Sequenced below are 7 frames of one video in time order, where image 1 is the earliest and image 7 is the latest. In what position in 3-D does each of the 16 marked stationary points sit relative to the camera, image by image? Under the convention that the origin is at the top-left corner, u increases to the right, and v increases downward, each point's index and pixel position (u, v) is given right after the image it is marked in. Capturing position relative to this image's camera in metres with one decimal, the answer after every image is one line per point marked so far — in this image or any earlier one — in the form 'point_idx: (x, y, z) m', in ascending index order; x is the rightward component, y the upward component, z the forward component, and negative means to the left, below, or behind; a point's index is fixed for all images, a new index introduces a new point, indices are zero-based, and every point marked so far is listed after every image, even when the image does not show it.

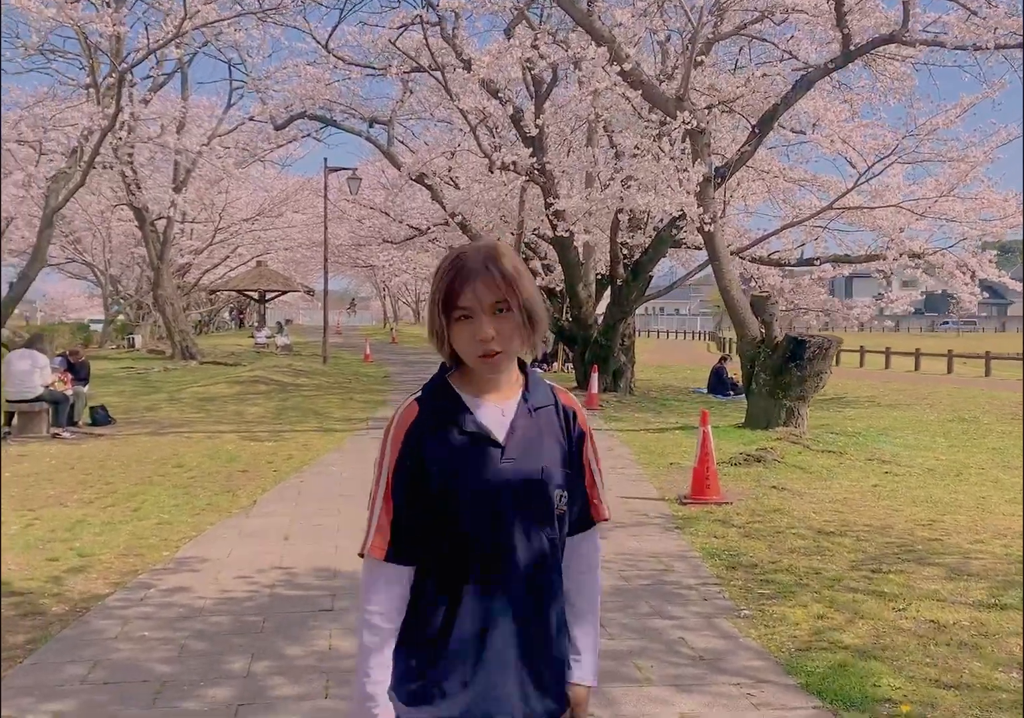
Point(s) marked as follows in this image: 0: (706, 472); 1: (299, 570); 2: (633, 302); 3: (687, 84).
0: (+1.2, -0.7, +6.8) m
1: (-1.0, -1.0, +4.9) m
2: (+1.7, +0.8, +15.2) m
3: (+1.6, +2.6, +10.0) m
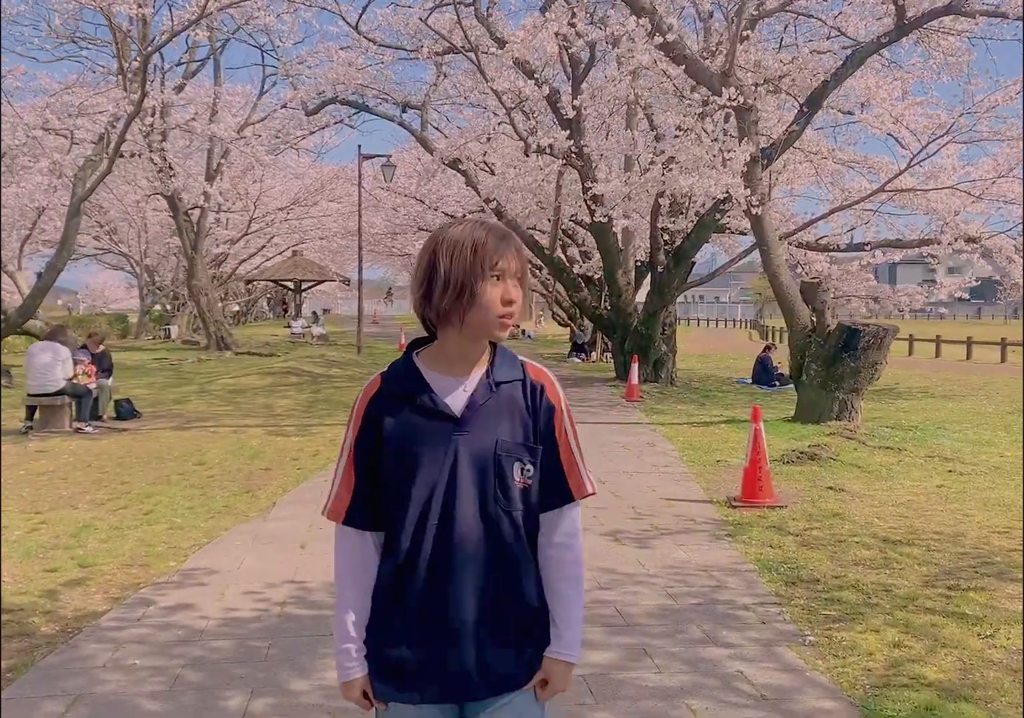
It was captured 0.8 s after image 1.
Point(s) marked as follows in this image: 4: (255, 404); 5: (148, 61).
0: (+1.4, -0.7, +6.2) m
1: (-0.8, -1.0, +4.5) m
2: (+2.2, +0.9, +14.7) m
3: (+2.0, +2.7, +9.5) m
4: (-3.0, -0.5, +12.4) m
5: (-4.3, +3.5, +12.7) m
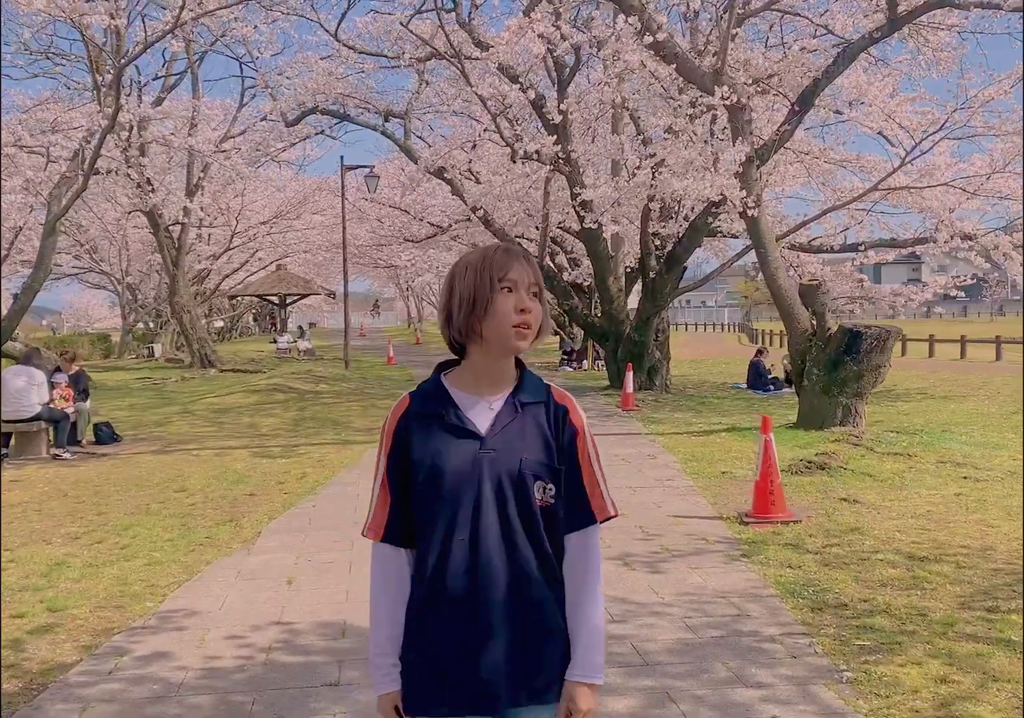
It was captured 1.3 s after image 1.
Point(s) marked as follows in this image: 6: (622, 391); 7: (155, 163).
0: (+1.4, -0.7, +5.9) m
1: (-0.8, -1.0, +4.1) m
2: (+2.1, +0.9, +14.4) m
3: (+1.8, +2.6, +9.2) m
4: (-3.1, -0.7, +12.0) m
5: (-4.5, +3.3, +12.4) m
6: (+1.3, -0.4, +13.0) m
7: (-6.6, +3.6, +19.8) m
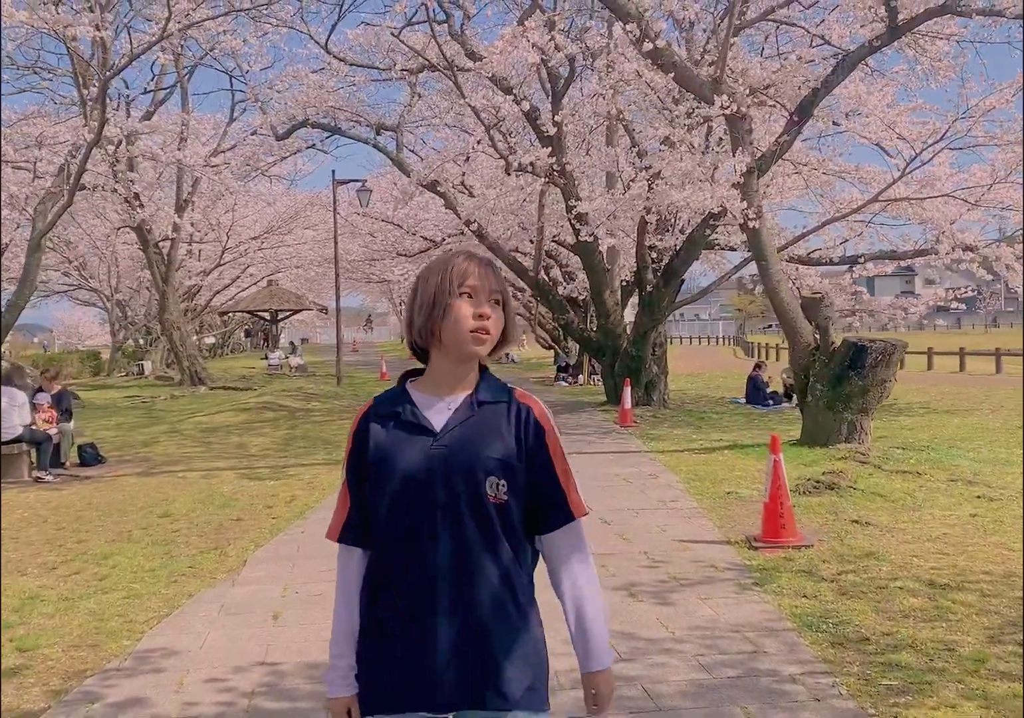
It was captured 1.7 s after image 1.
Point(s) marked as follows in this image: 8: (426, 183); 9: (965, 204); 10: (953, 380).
0: (+1.4, -0.8, +5.7) m
1: (-0.8, -1.1, +3.9) m
2: (+2.0, +0.7, +14.1) m
3: (+1.8, +2.5, +9.0) m
4: (-3.1, -0.9, +11.7) m
5: (-4.6, +3.1, +12.1) m
6: (+1.3, -0.6, +12.8) m
7: (-6.7, +3.3, +19.5) m
8: (-1.2, +2.4, +14.7) m
9: (+5.7, +1.9, +13.4) m
10: (+7.6, -0.4, +18.5) m
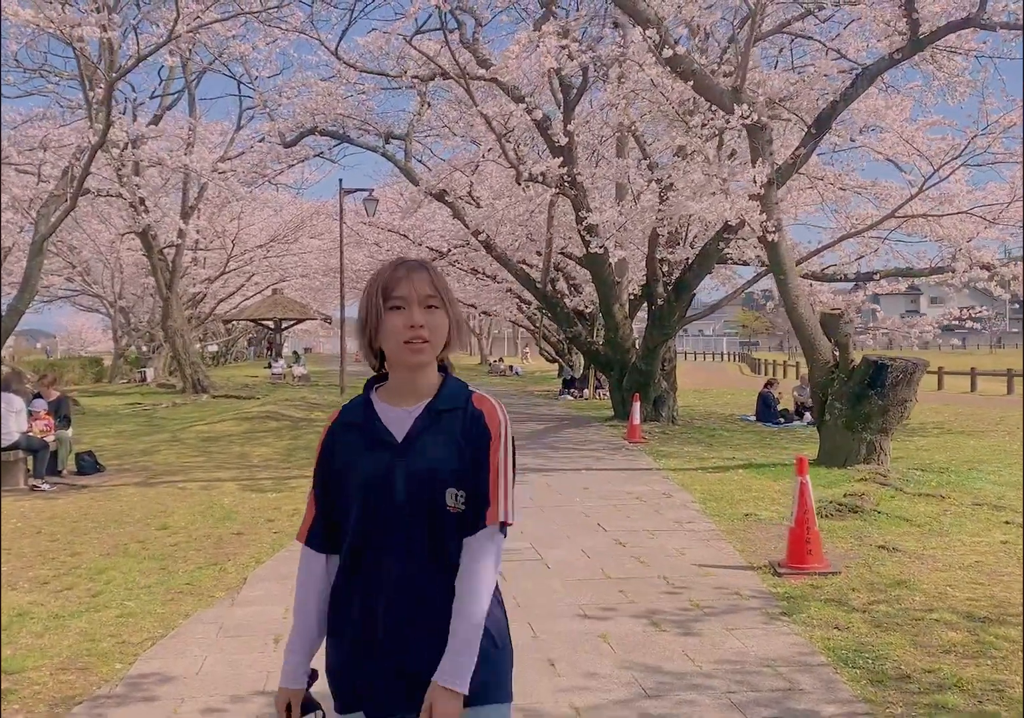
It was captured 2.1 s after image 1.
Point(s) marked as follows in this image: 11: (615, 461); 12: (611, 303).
0: (+1.5, -0.9, +5.4) m
1: (-0.8, -1.1, +3.6) m
2: (+2.1, +0.5, +13.9) m
3: (+1.9, +2.3, +8.8) m
4: (-3.0, -1.0, +11.5) m
5: (-4.4, +3.0, +11.9) m
6: (+1.4, -0.7, +12.5) m
7: (-6.6, +3.2, +19.3) m
8: (-1.0, +2.3, +14.5) m
9: (+5.8, +1.7, +13.2) m
10: (+7.7, -0.7, +18.2) m
11: (+1.0, -1.0, +10.3) m
12: (+1.3, +0.8, +14.5) m
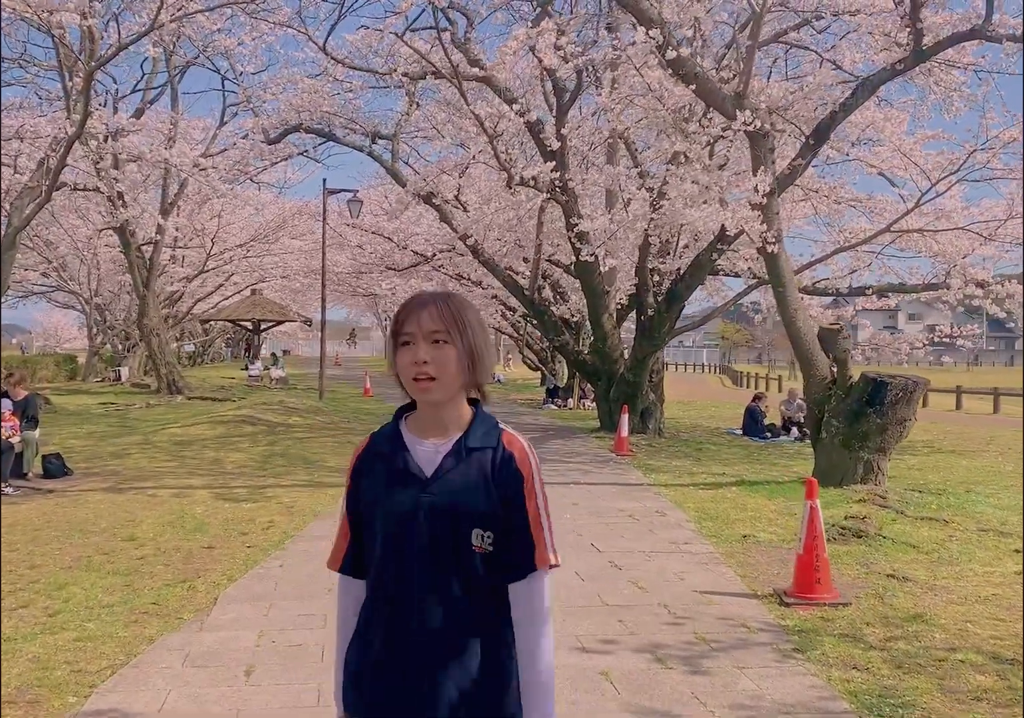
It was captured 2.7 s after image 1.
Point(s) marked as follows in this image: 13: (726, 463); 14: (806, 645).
0: (+1.4, -1.0, +5.1) m
1: (-0.8, -1.2, +3.3) m
2: (+1.9, +0.3, +13.6) m
3: (+1.9, +2.2, +8.5) m
4: (-3.2, -1.0, +11.1) m
5: (-4.5, +3.0, +11.5) m
6: (+1.2, -0.9, +12.2) m
7: (-6.8, +3.2, +18.9) m
8: (-1.2, +2.2, +14.1) m
9: (+5.7, +1.5, +13.0) m
10: (+7.4, -1.0, +18.0) m
11: (+0.8, -1.1, +10.0) m
12: (+1.2, +0.6, +14.2) m
13: (+2.4, -1.1, +11.8) m
14: (+1.2, -1.2, +4.3) m
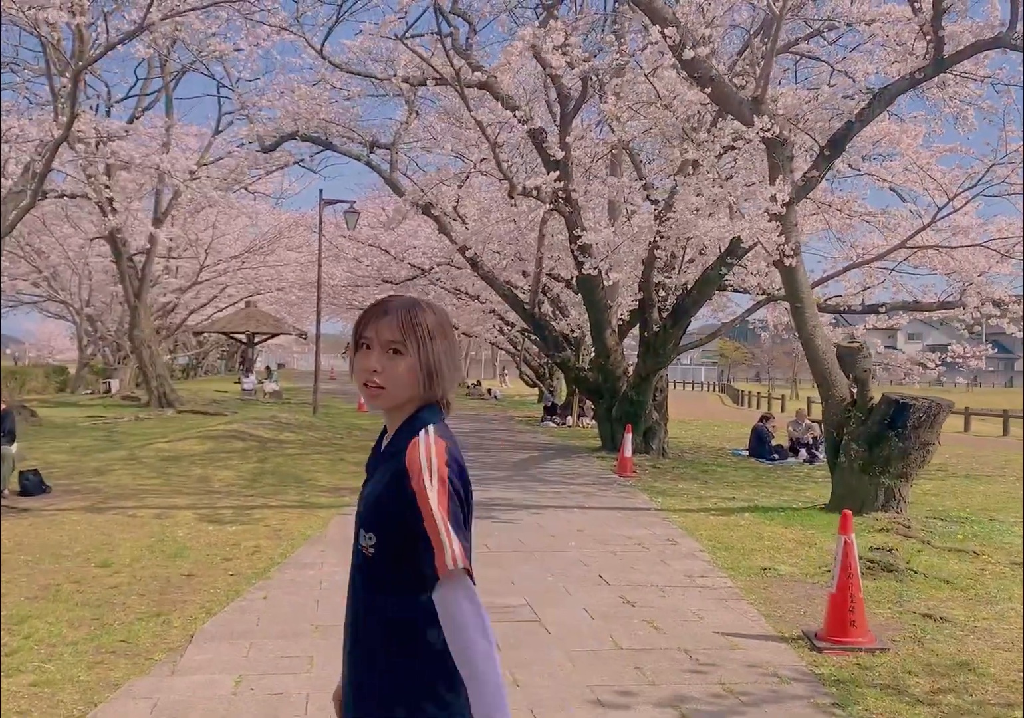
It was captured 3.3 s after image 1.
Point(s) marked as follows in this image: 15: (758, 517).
0: (+1.5, -1.1, +4.7) m
1: (-0.7, -1.2, +2.8) m
2: (+1.9, +0.1, +13.2) m
3: (+1.9, +2.1, +8.1) m
4: (-3.2, -1.2, +10.6) m
5: (-4.5, +2.9, +11.1) m
6: (+1.2, -1.1, +11.8) m
7: (-6.8, +3.0, +18.5) m
8: (-1.2, +2.0, +13.7) m
9: (+5.7, +1.2, +12.6) m
10: (+7.4, -1.3, +17.6) m
11: (+0.9, -1.2, +9.5) m
12: (+1.2, +0.4, +13.8) m
13: (+2.4, -1.3, +11.4) m
14: (+1.2, -1.2, +3.9) m
15: (+1.9, -1.2, +8.3) m
